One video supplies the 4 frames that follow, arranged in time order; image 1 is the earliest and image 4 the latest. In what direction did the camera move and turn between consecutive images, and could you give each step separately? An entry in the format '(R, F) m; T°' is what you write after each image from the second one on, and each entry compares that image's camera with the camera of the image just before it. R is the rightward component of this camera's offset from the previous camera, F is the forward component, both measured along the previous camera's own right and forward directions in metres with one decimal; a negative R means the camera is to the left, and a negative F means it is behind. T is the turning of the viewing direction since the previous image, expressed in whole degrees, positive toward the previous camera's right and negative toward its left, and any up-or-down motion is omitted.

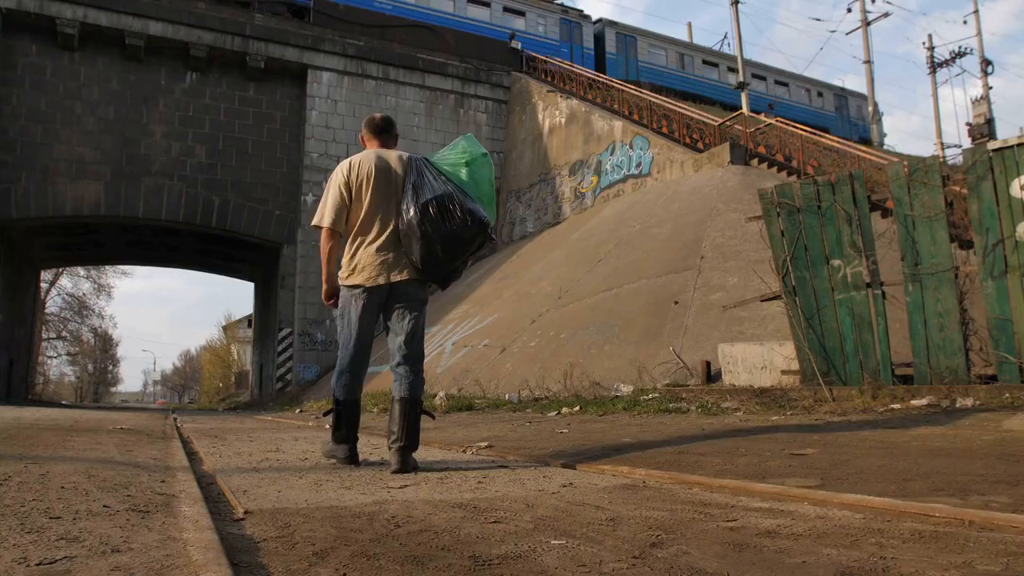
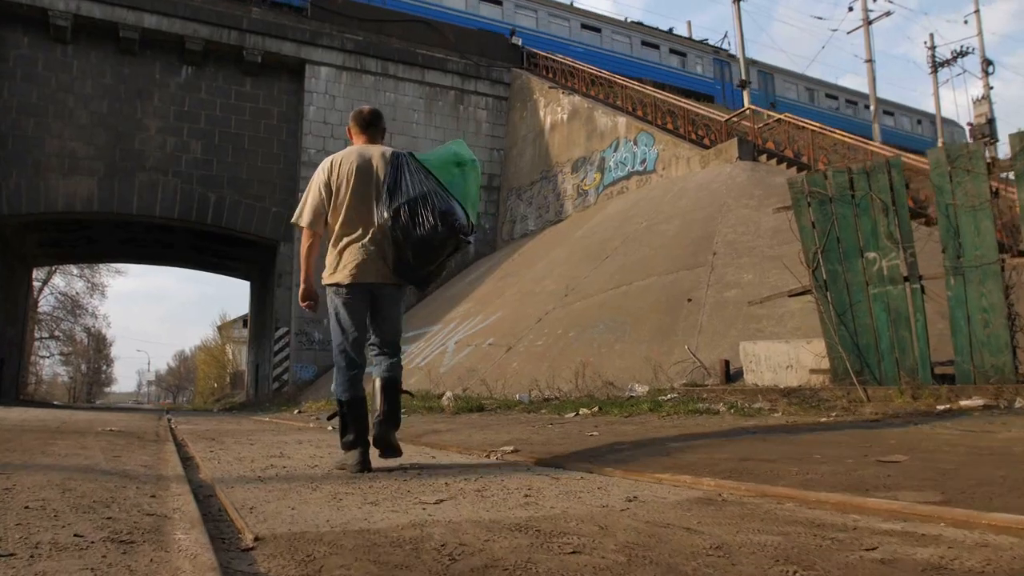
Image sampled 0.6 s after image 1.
(-0.2, +0.4) m; 0°
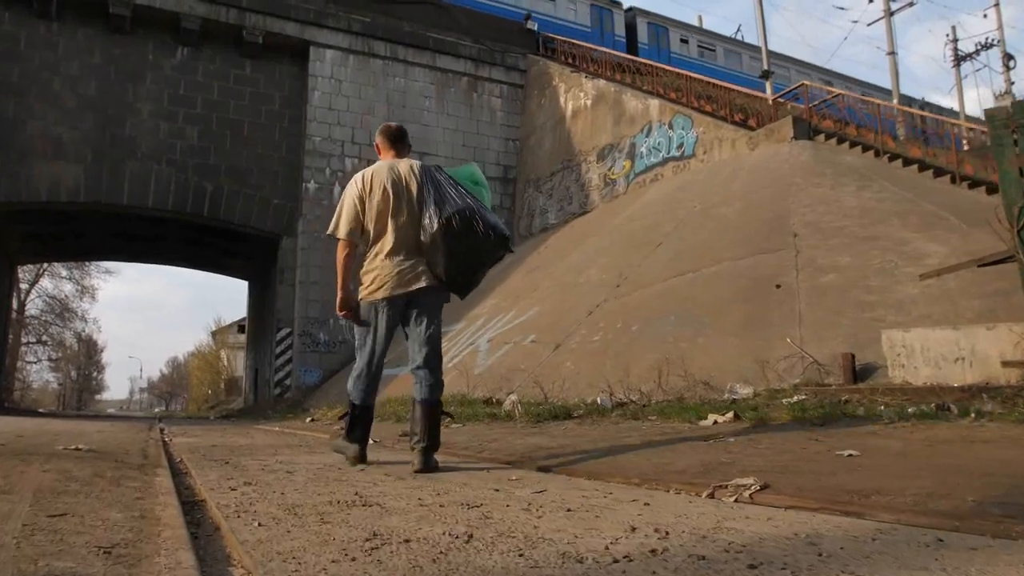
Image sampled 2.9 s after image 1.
(-0.7, +1.5) m; 0°
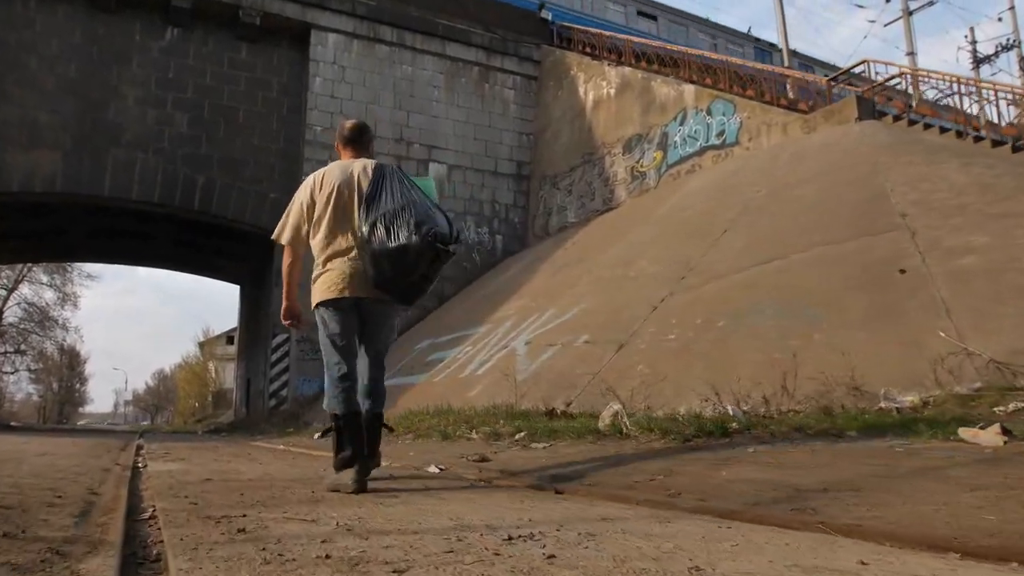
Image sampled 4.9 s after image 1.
(-0.7, +1.6) m; +1°
